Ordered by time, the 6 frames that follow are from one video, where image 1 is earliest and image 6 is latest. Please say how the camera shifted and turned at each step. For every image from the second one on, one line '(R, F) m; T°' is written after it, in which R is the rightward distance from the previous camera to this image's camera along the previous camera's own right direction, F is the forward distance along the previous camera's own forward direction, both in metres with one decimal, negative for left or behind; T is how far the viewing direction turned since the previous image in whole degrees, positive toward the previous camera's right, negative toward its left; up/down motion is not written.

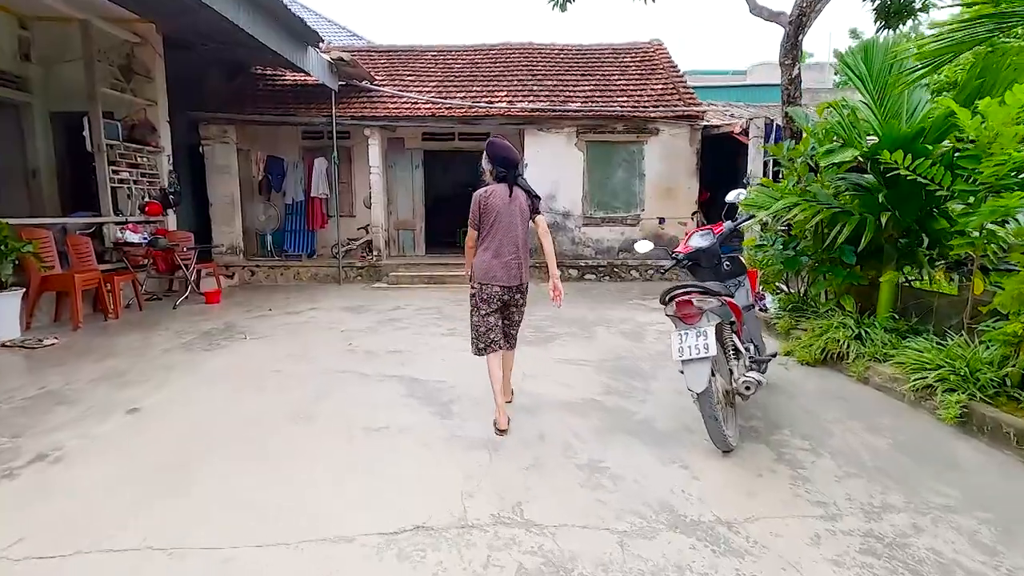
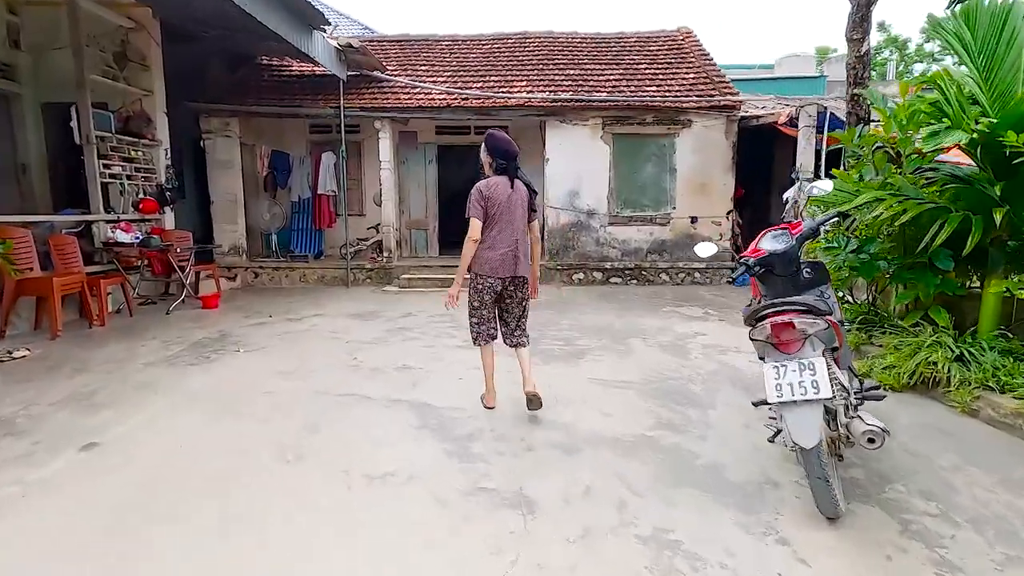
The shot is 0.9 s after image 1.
(-0.1, +0.7) m; -1°
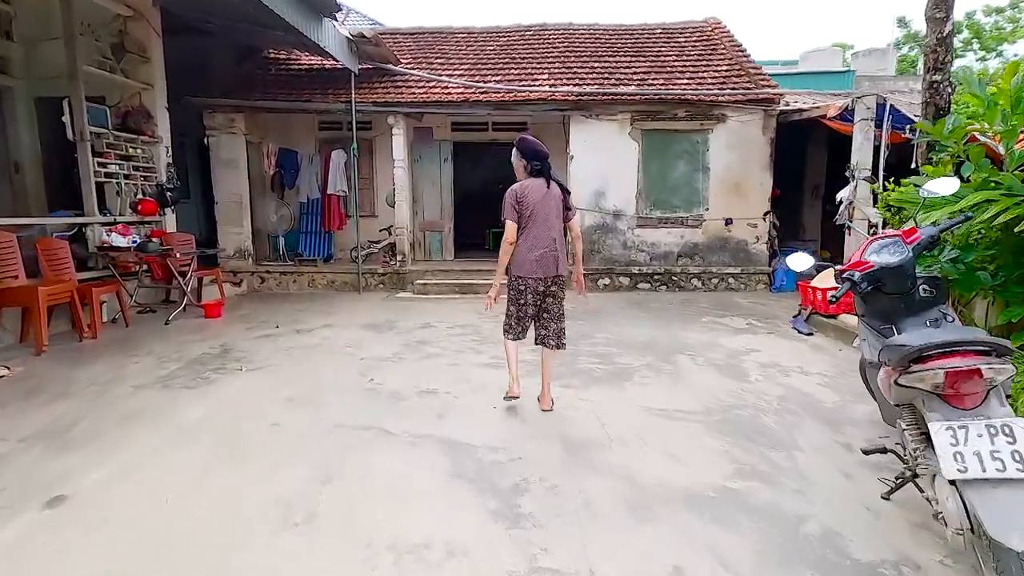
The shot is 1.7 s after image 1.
(-0.2, +0.6) m; -1°
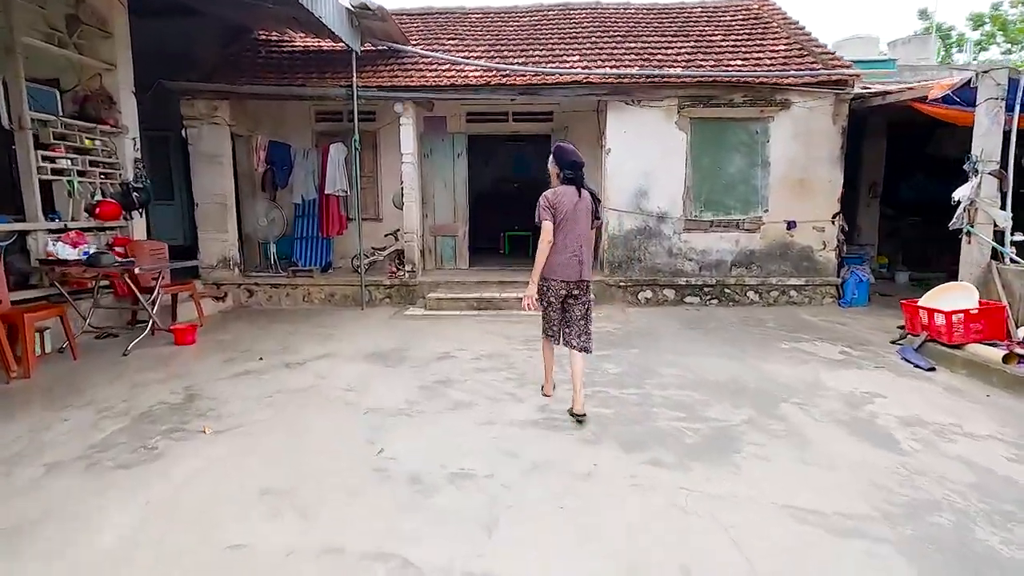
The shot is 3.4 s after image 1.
(-0.4, +1.2) m; 0°
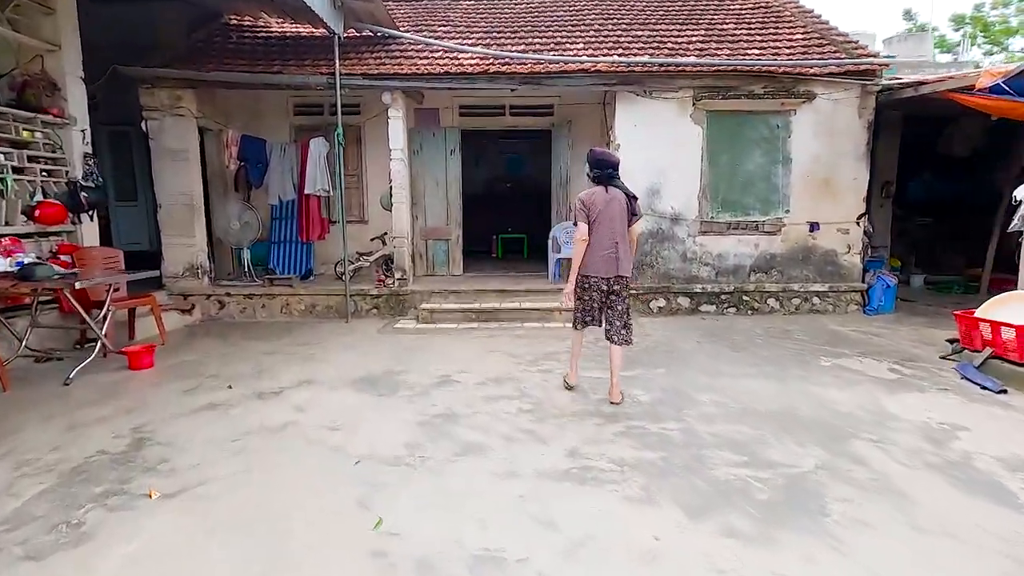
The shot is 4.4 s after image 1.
(-0.2, +0.7) m; +2°
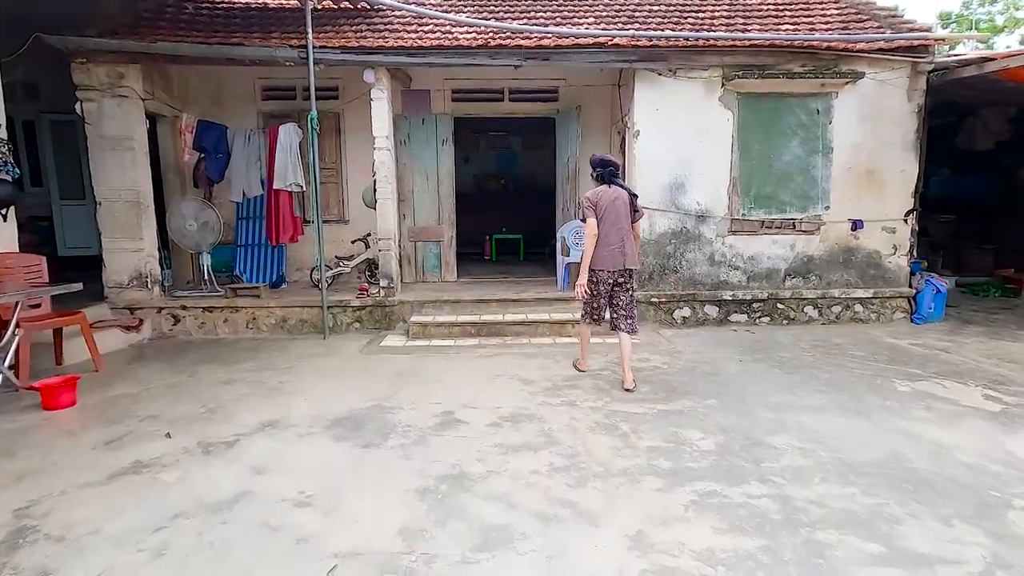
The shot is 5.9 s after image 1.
(-0.2, +0.9) m; +2°
